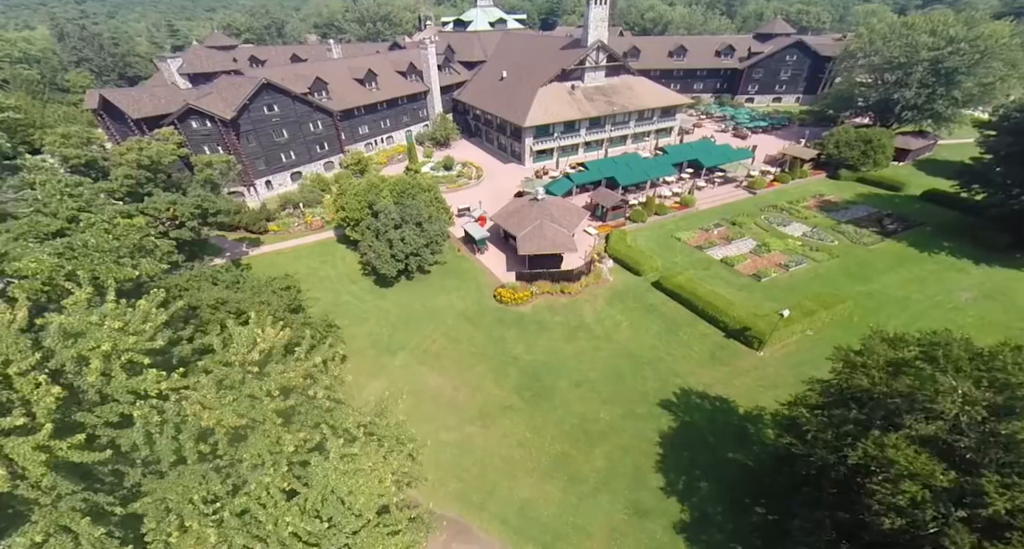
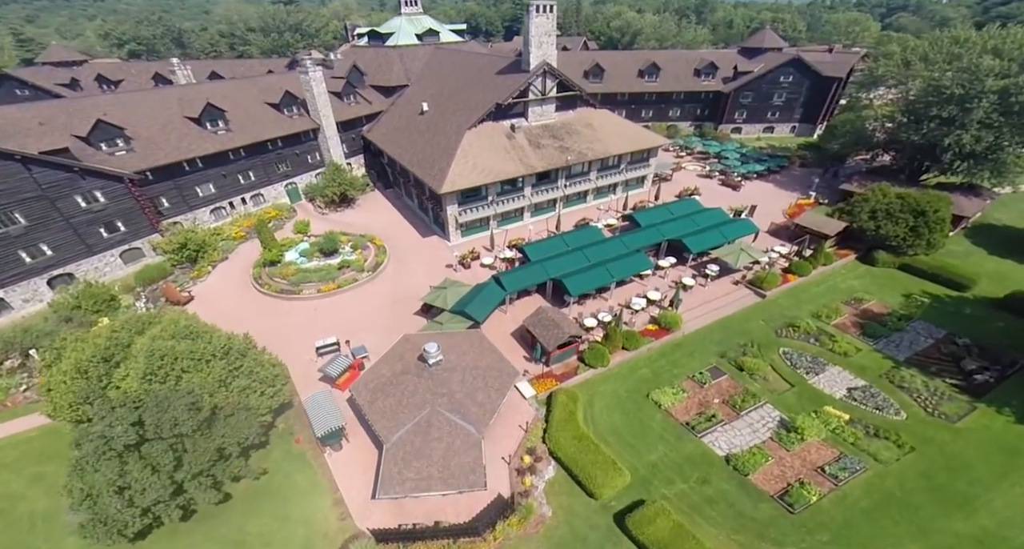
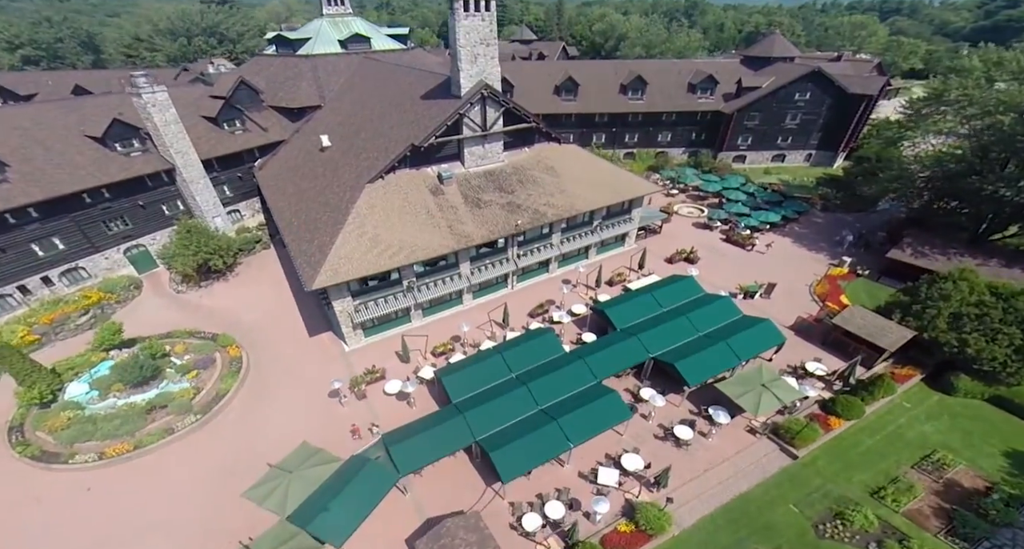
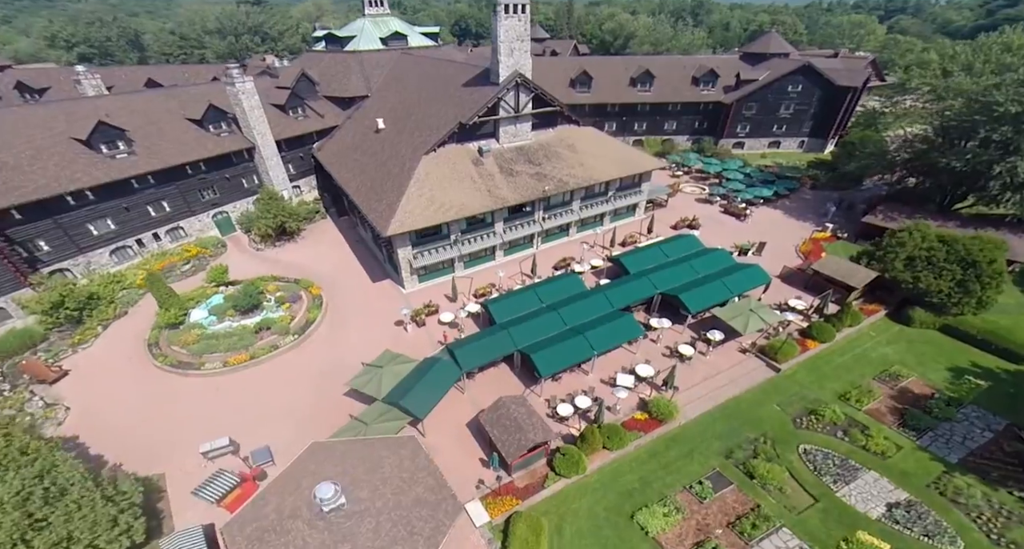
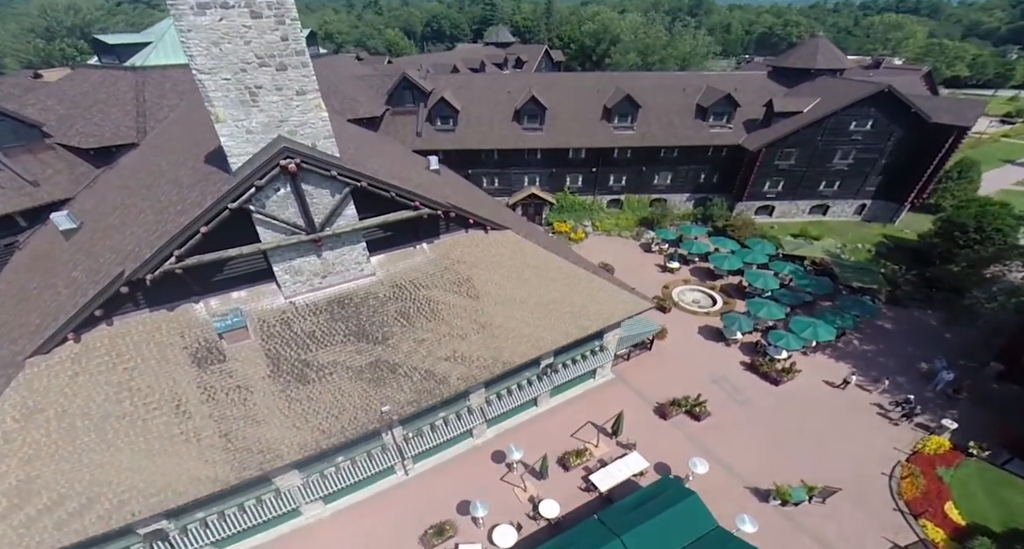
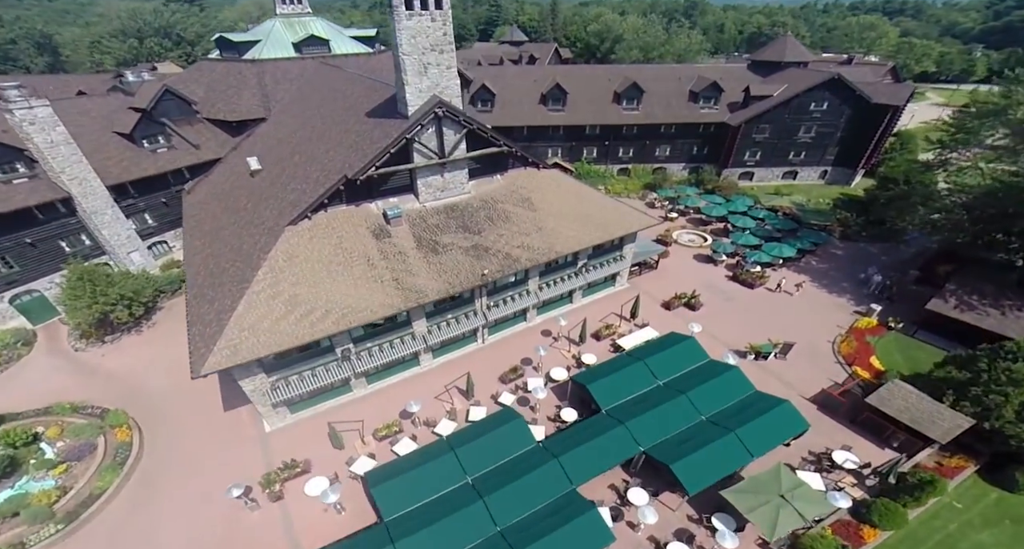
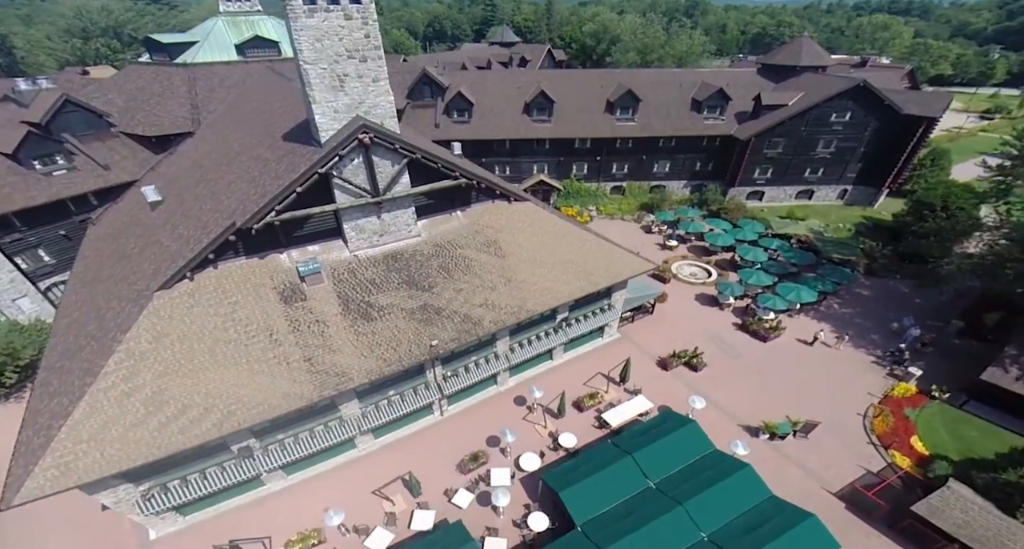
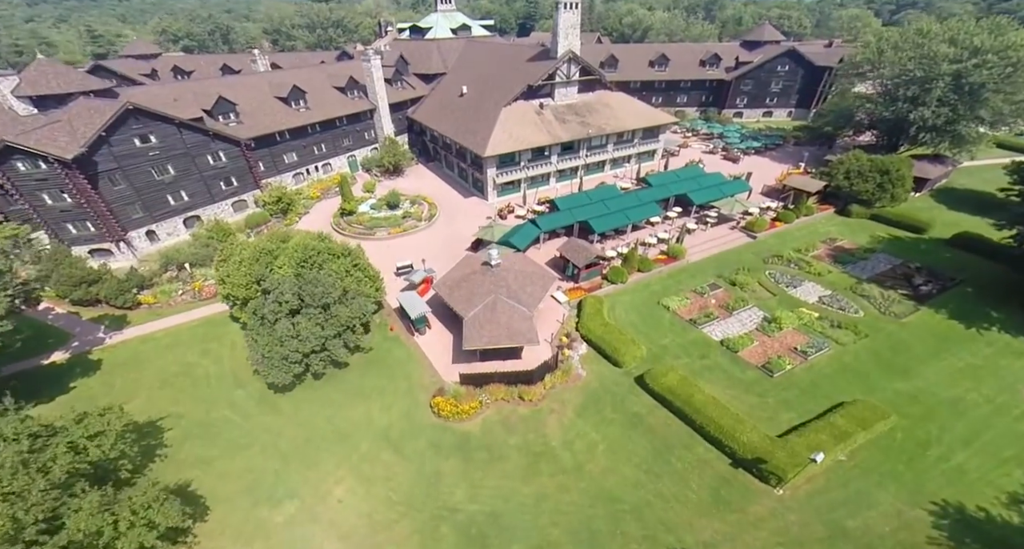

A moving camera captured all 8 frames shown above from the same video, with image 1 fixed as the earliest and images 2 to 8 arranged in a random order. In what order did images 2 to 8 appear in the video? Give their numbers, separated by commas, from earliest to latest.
8, 2, 4, 3, 6, 7, 5
